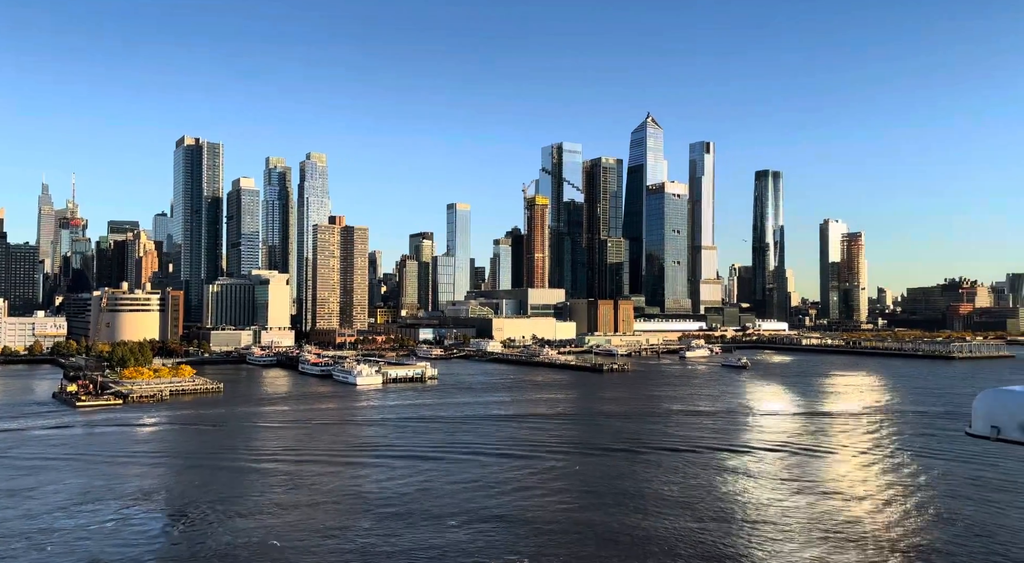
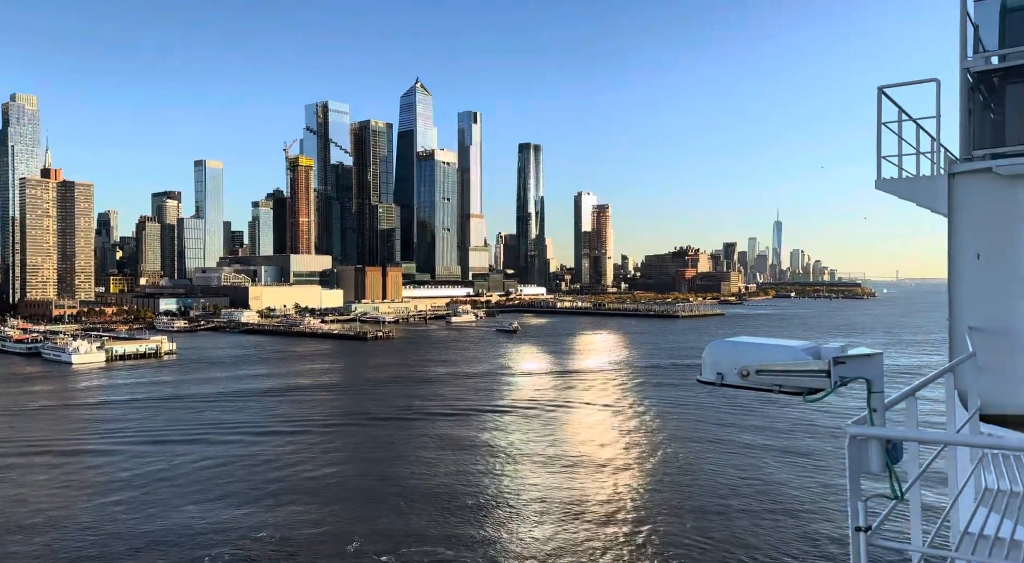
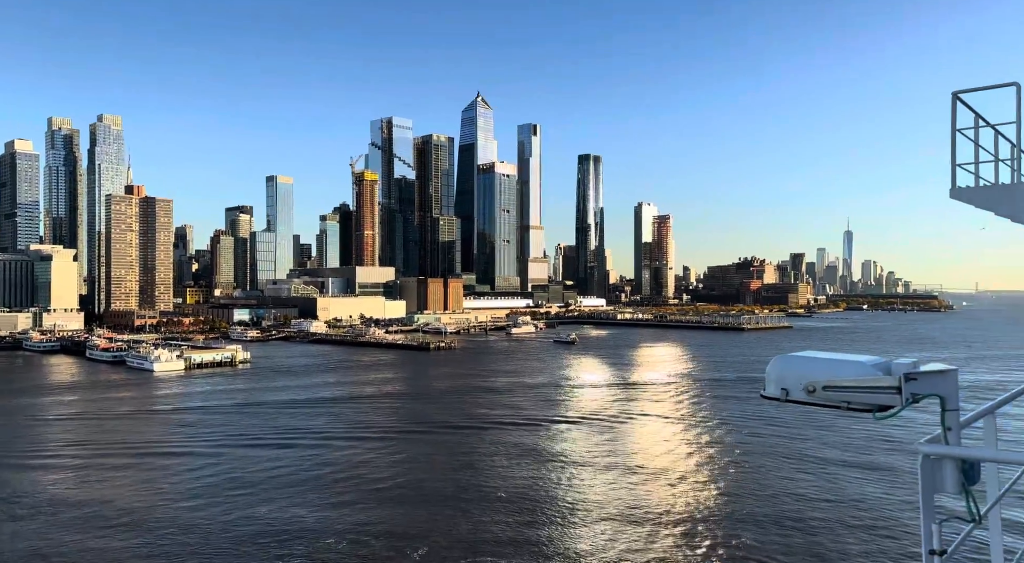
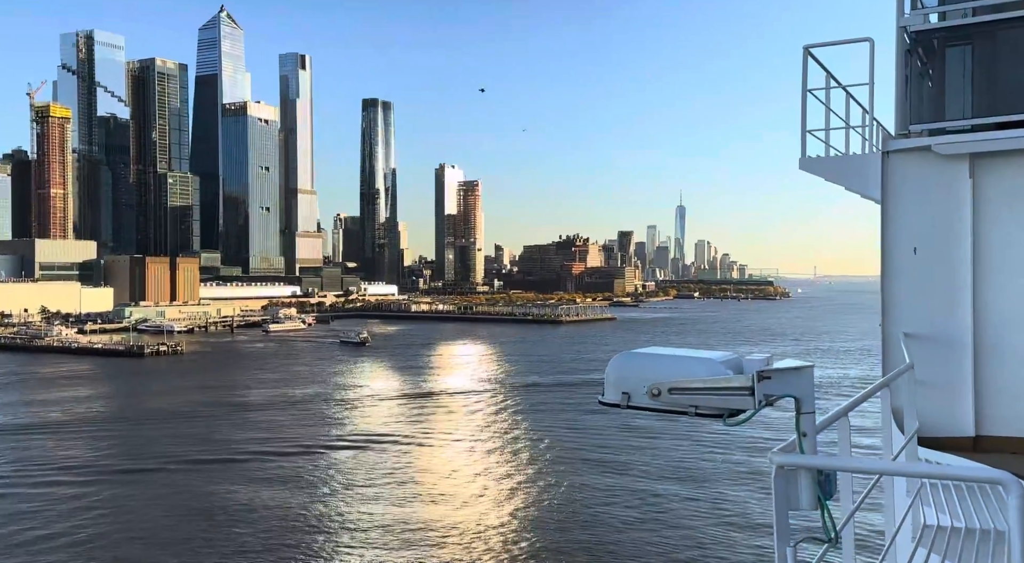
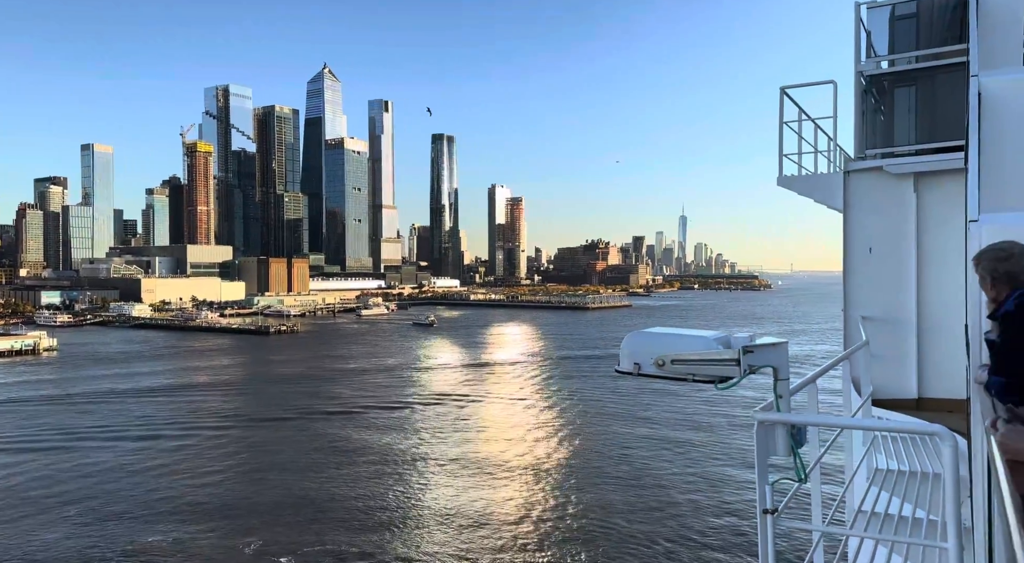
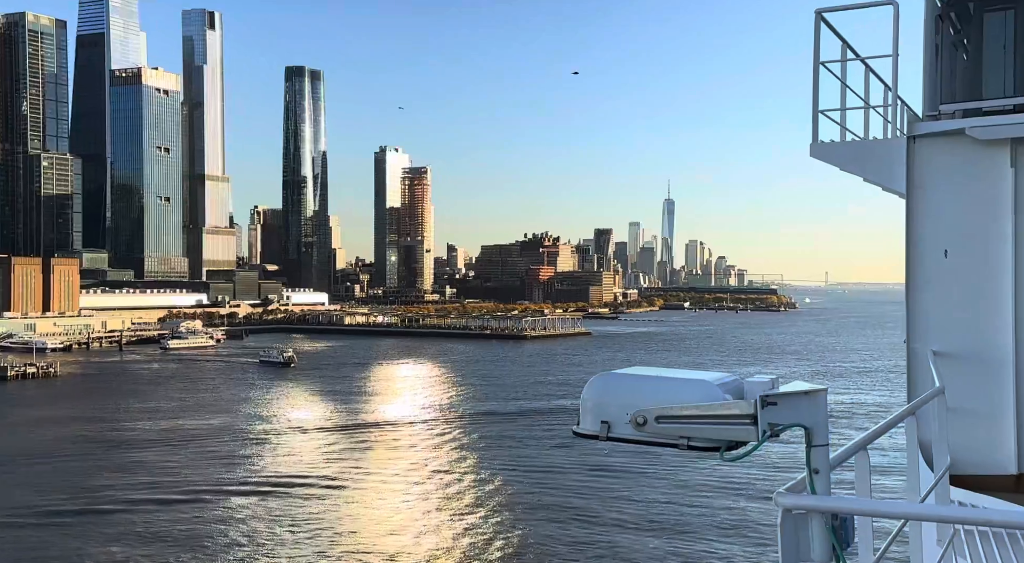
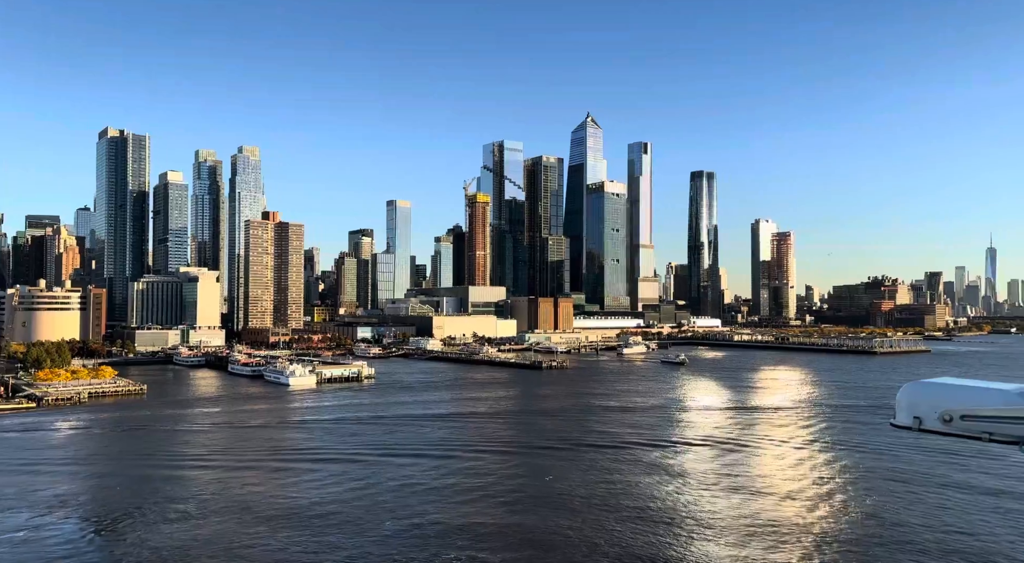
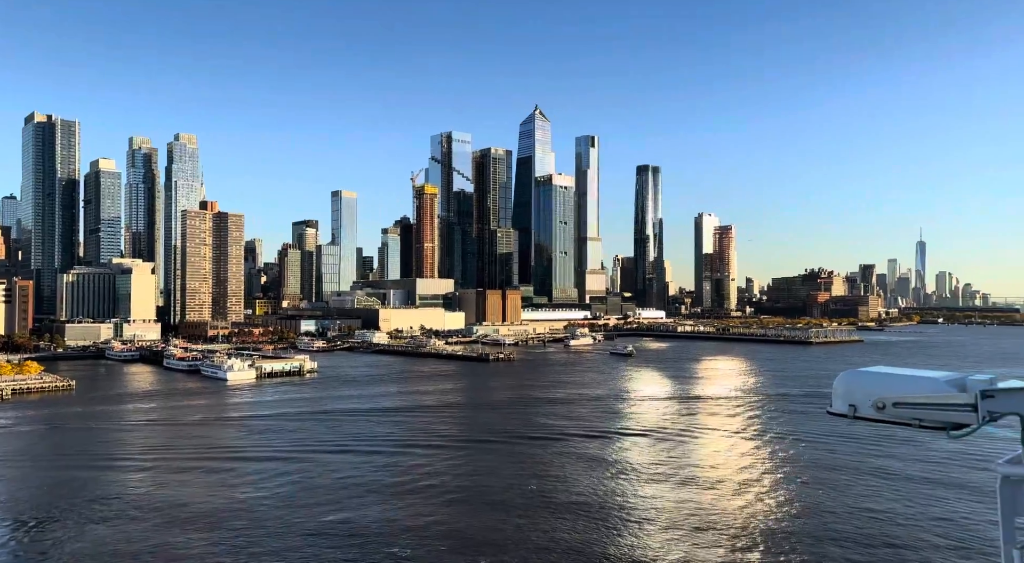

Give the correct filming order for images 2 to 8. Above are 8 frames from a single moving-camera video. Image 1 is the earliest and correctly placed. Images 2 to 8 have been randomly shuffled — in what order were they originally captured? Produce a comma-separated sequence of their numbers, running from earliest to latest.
7, 8, 3, 2, 5, 4, 6
